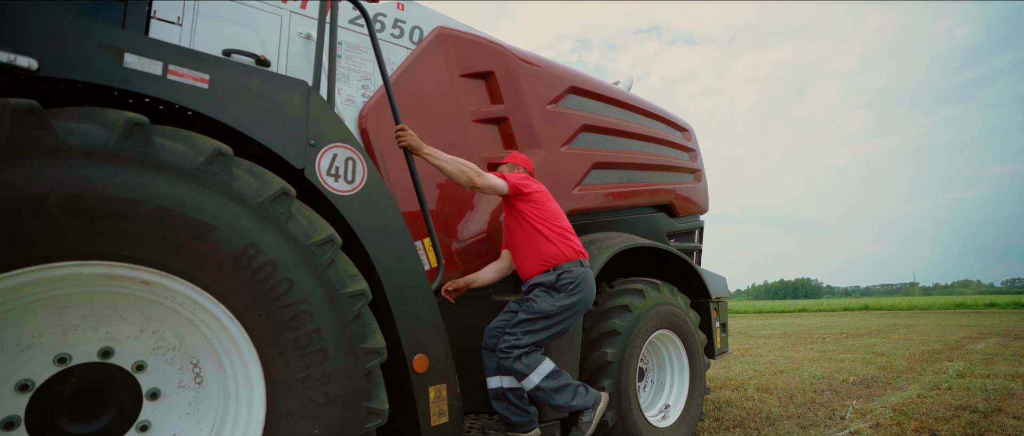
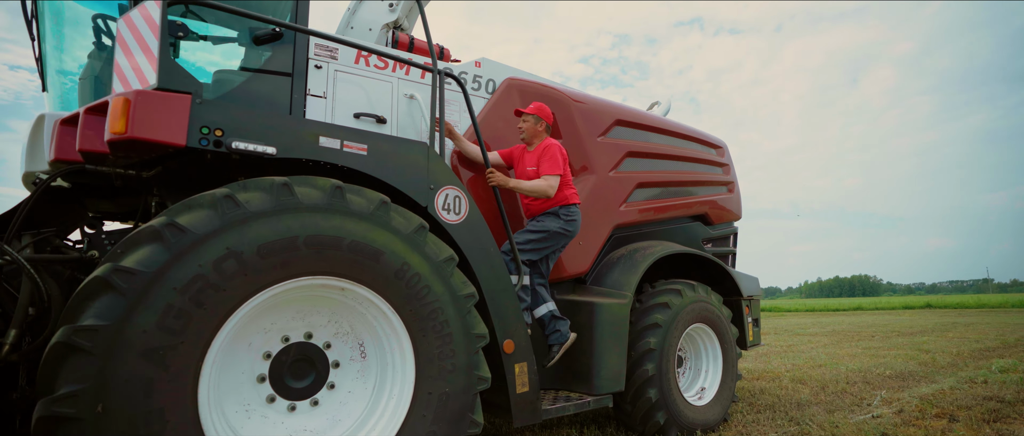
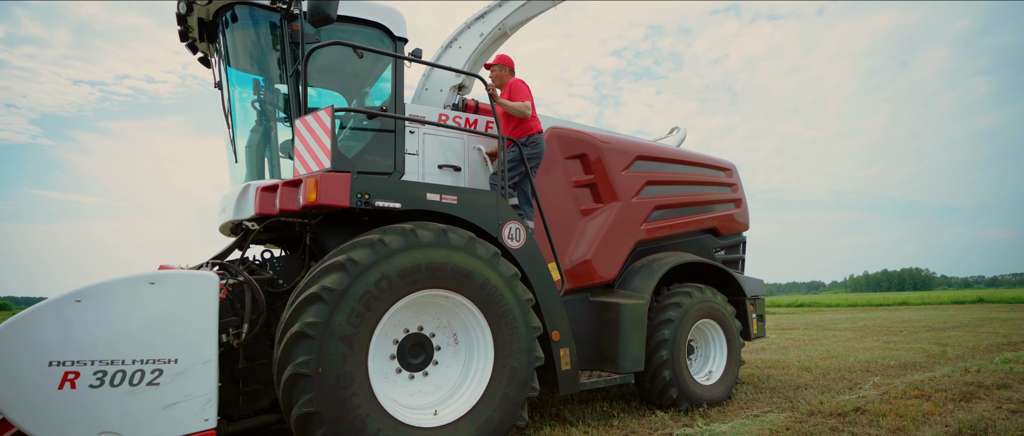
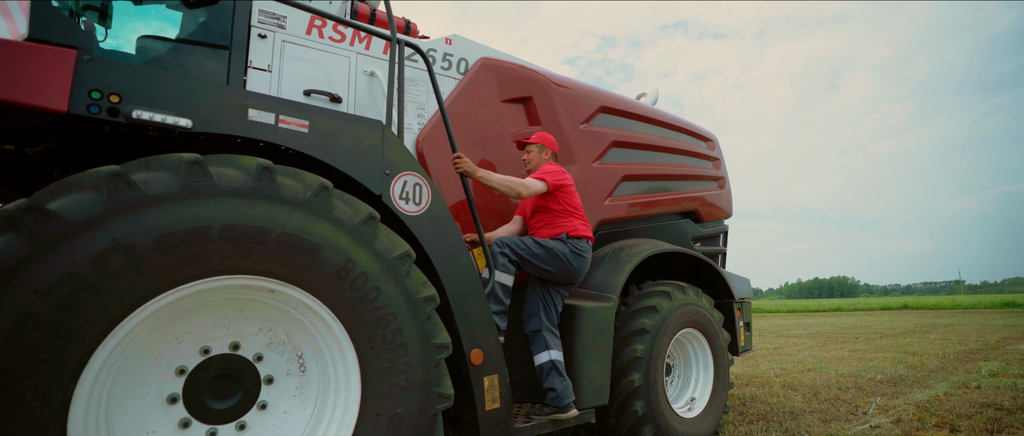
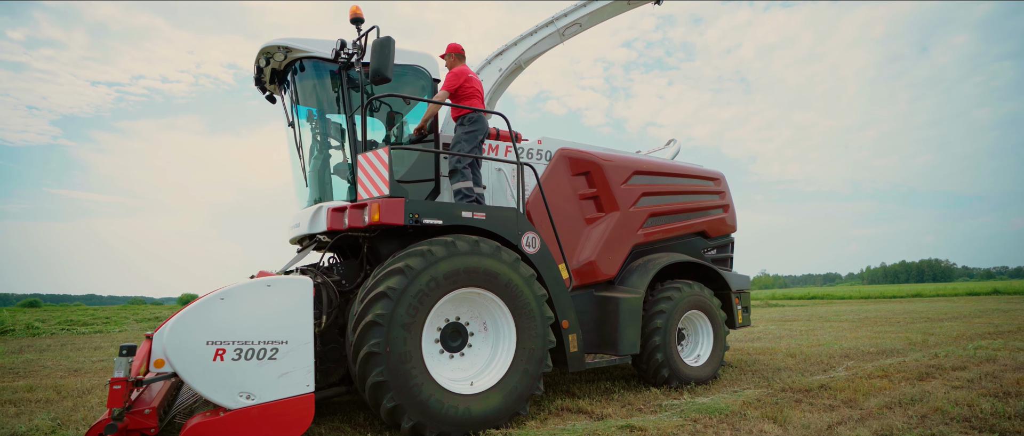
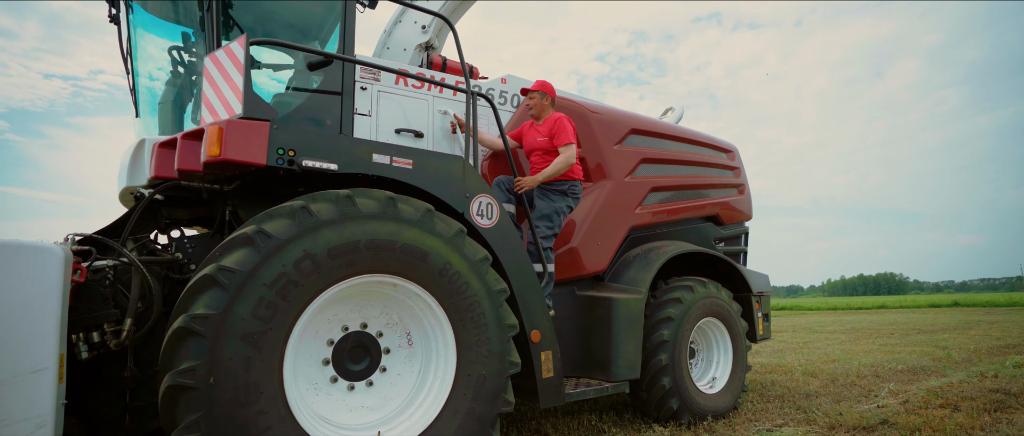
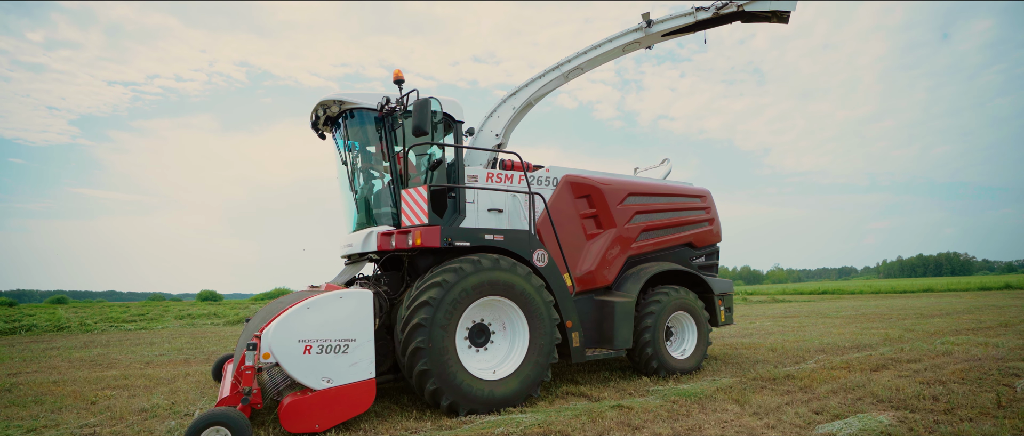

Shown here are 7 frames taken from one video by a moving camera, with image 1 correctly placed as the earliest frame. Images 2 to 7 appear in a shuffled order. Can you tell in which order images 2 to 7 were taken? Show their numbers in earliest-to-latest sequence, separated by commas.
4, 2, 6, 3, 5, 7
